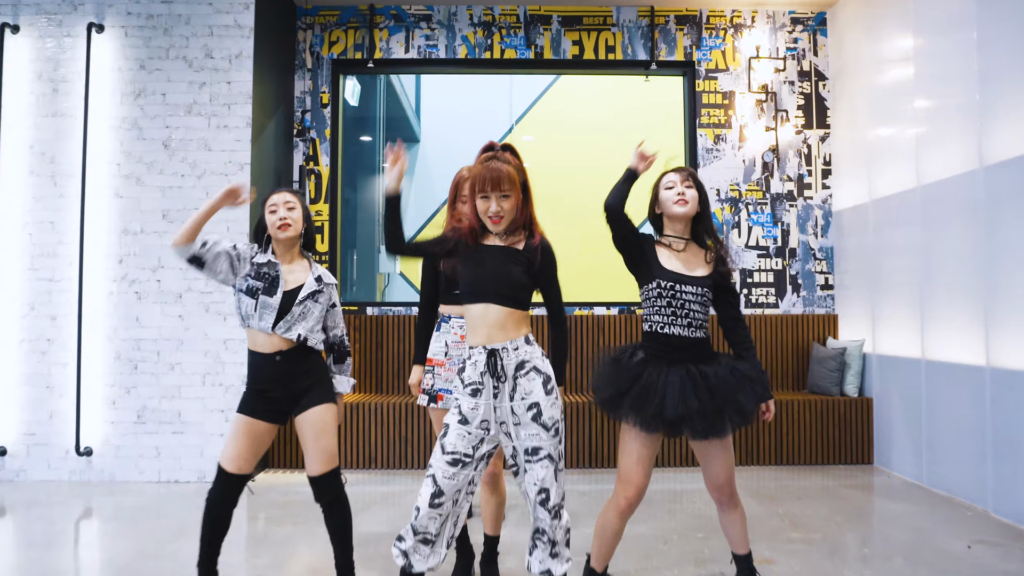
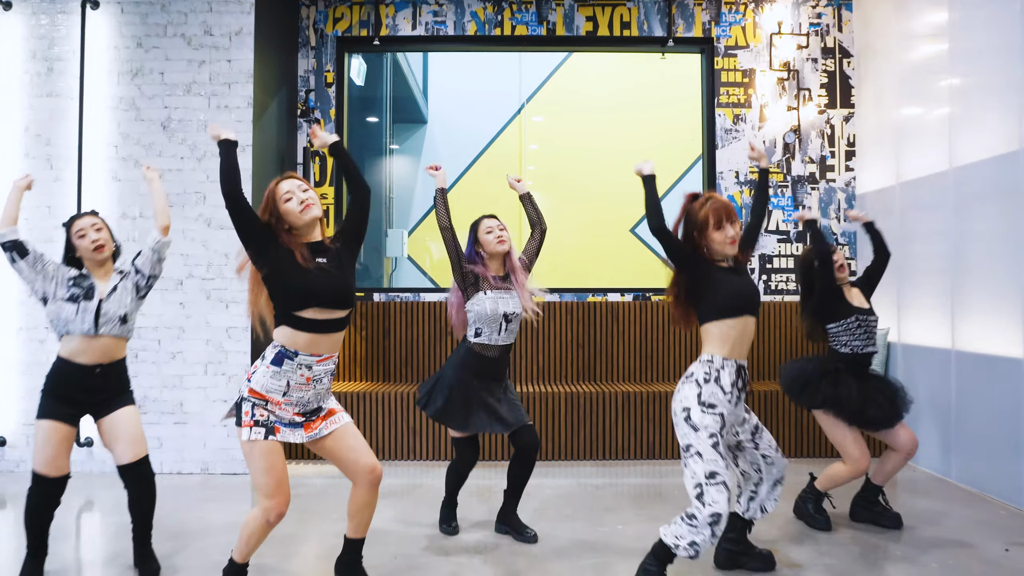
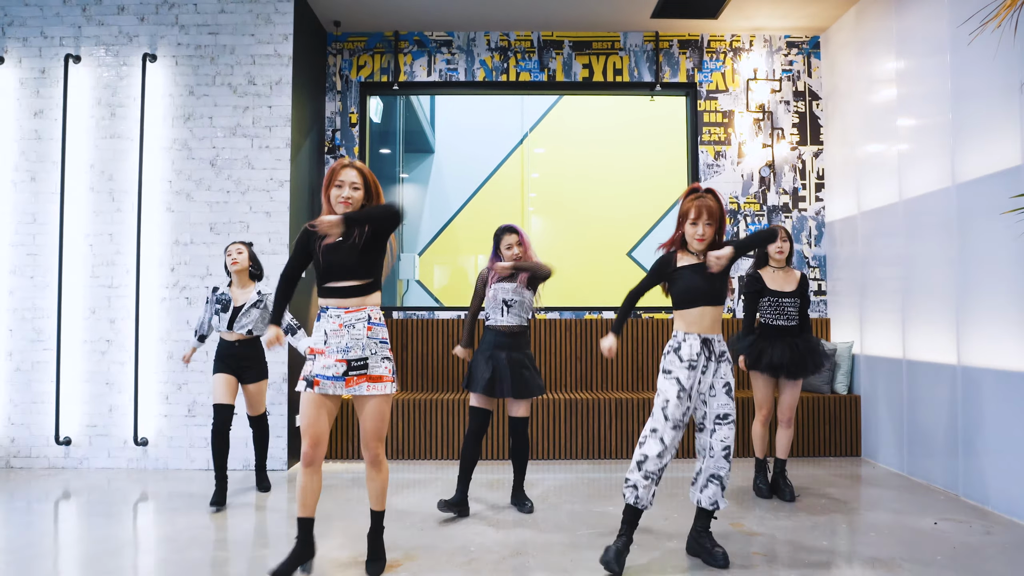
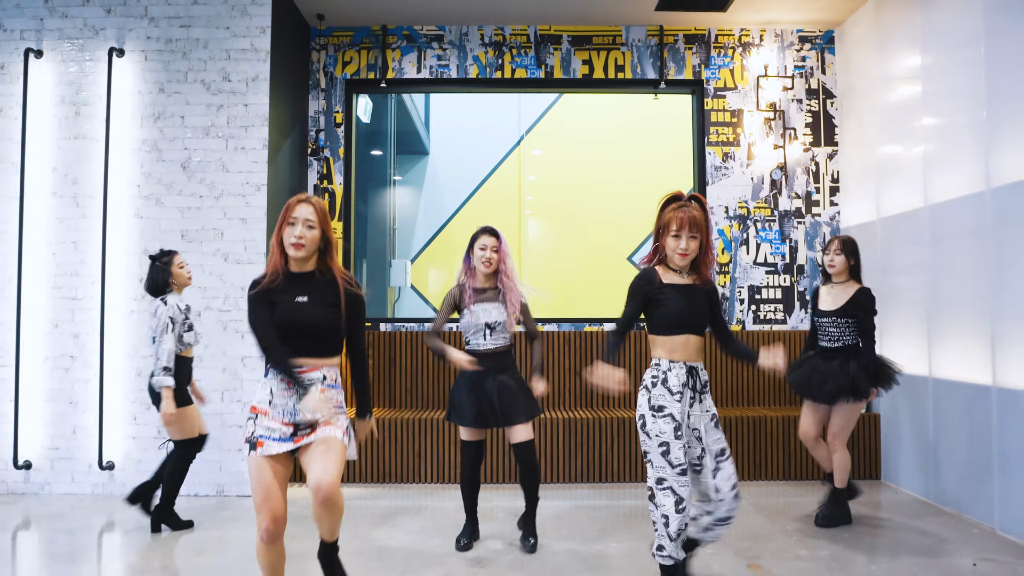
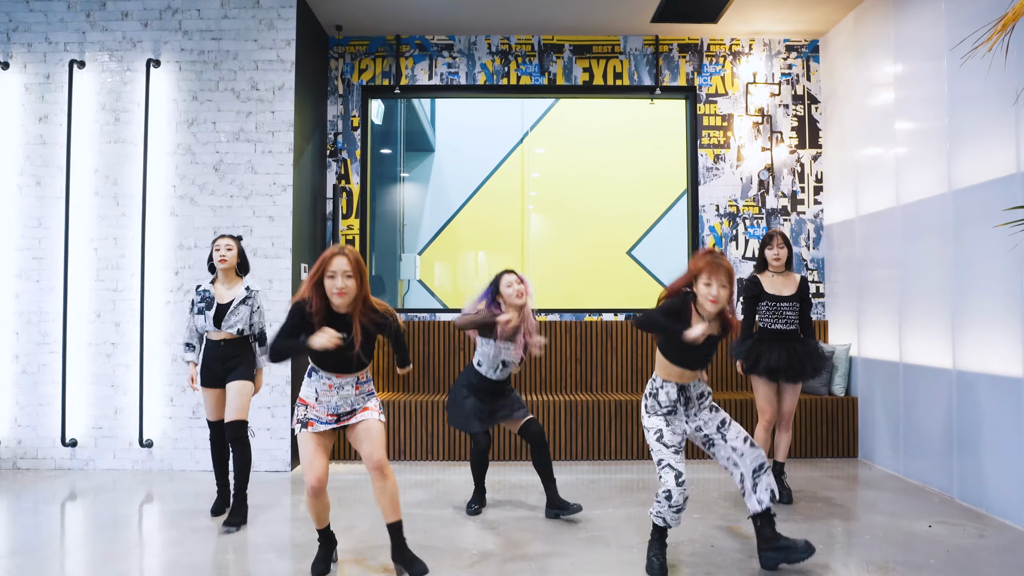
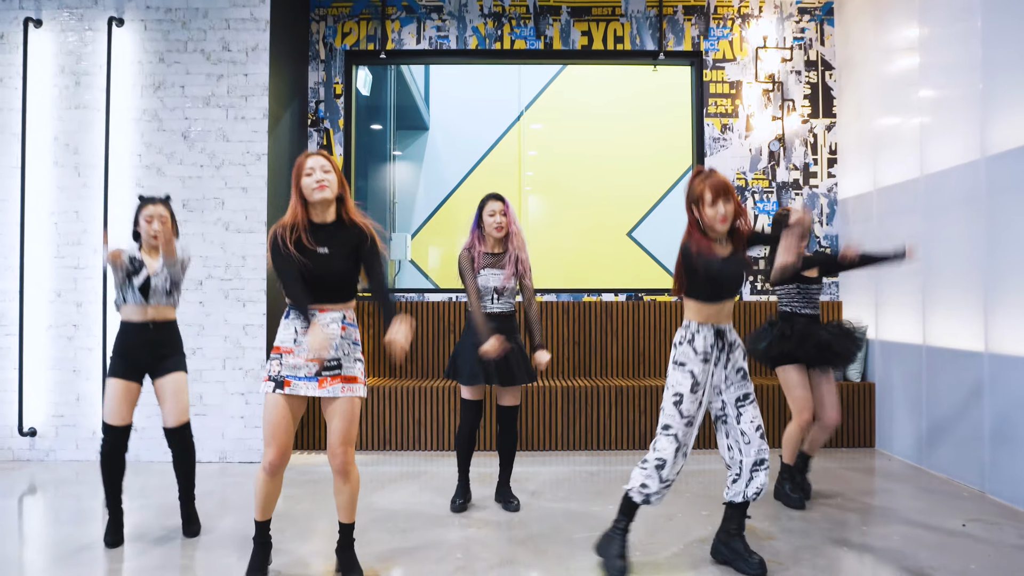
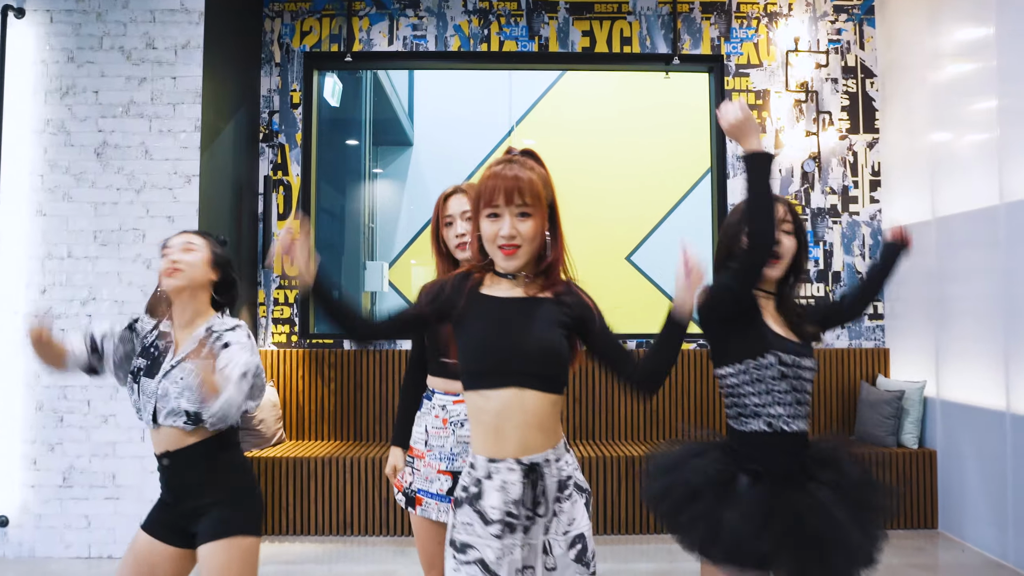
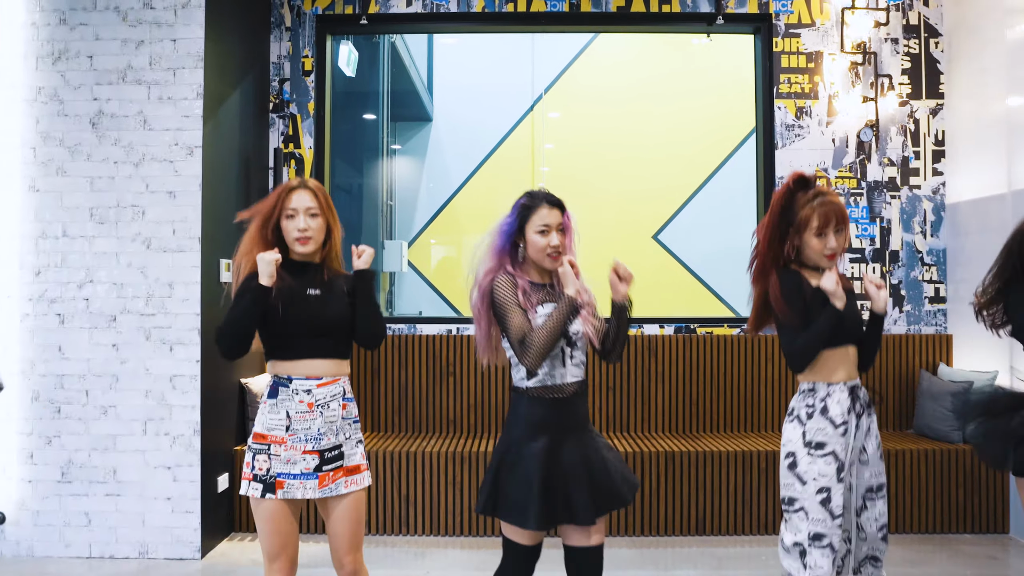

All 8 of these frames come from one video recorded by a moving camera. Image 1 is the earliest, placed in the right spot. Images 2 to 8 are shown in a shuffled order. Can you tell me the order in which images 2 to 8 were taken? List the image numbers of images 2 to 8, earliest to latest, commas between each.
7, 4, 3, 5, 6, 2, 8
